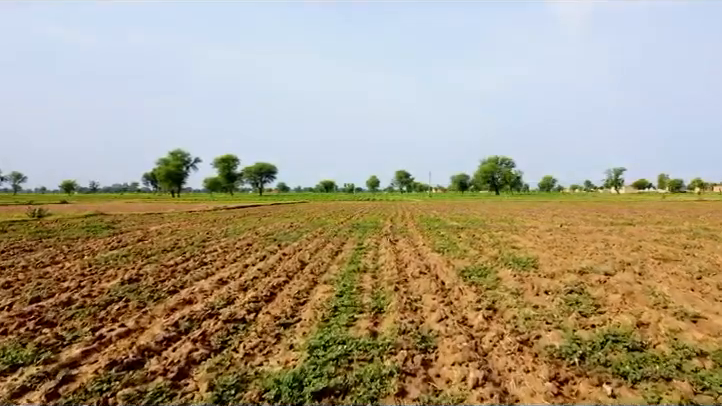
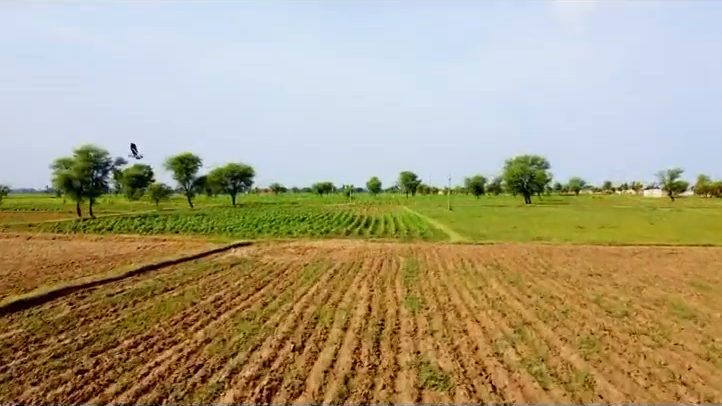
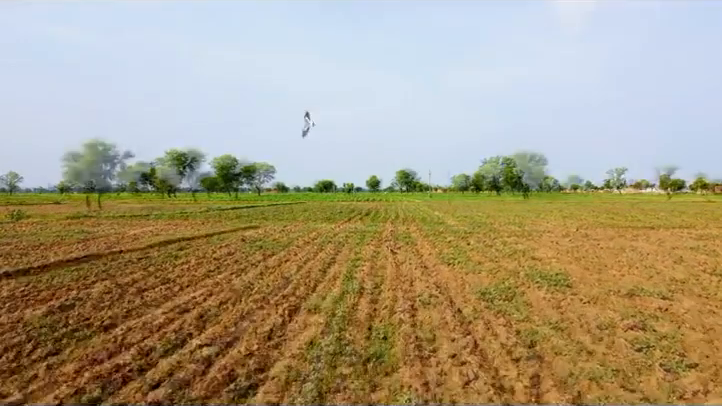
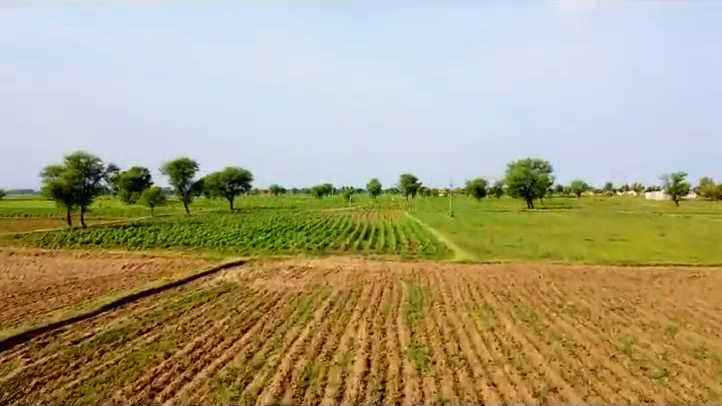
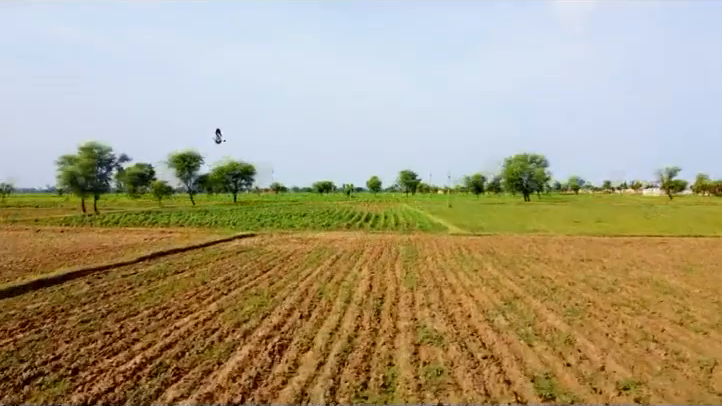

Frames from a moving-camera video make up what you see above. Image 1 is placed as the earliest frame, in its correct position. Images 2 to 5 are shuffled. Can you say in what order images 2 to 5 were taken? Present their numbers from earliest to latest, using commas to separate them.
3, 5, 2, 4
